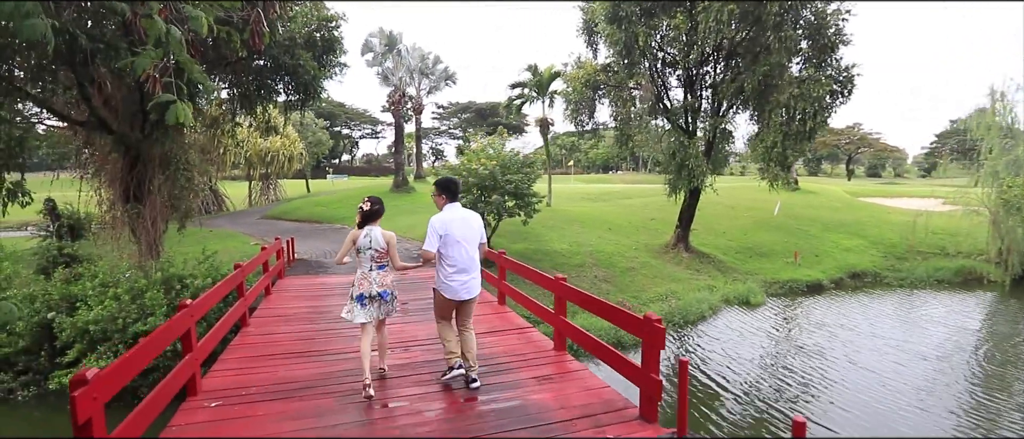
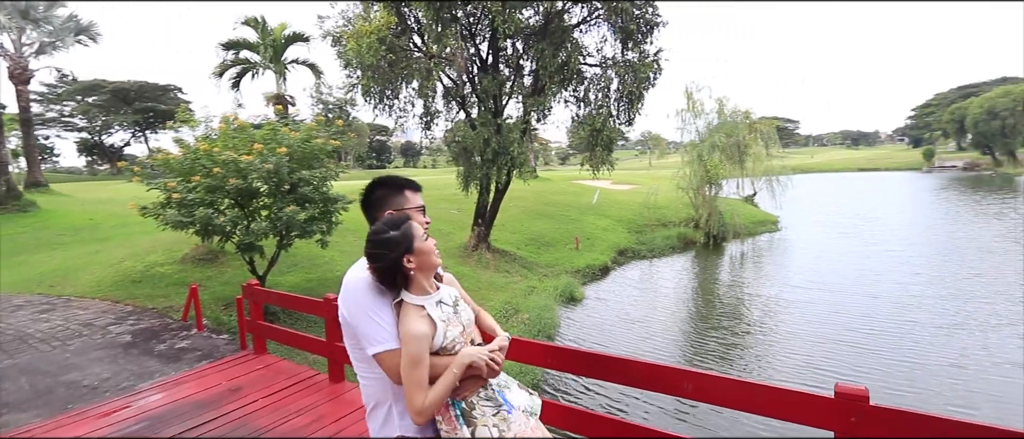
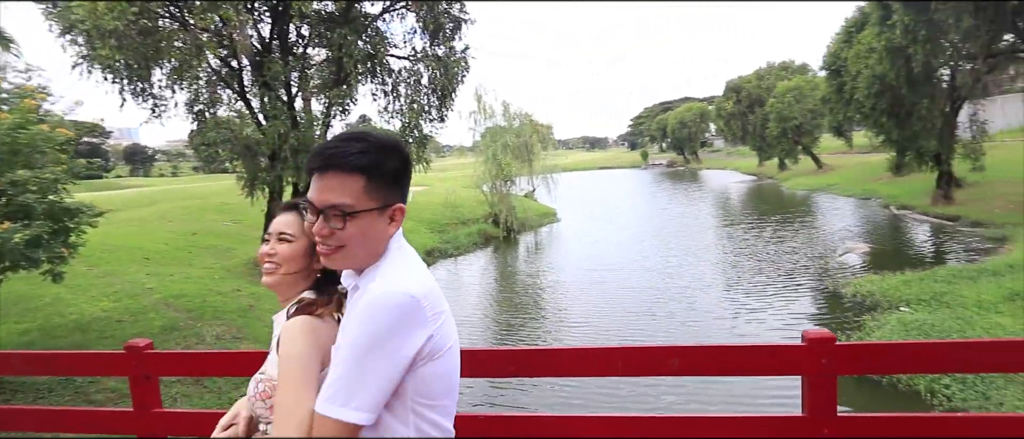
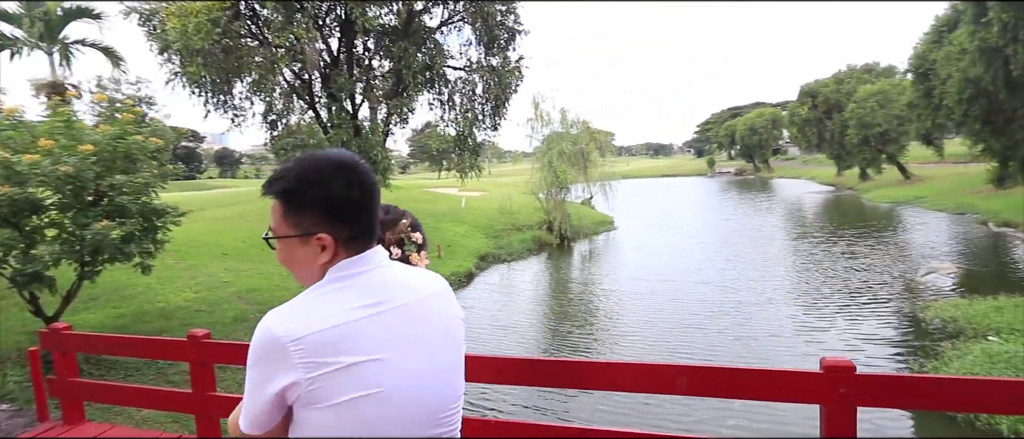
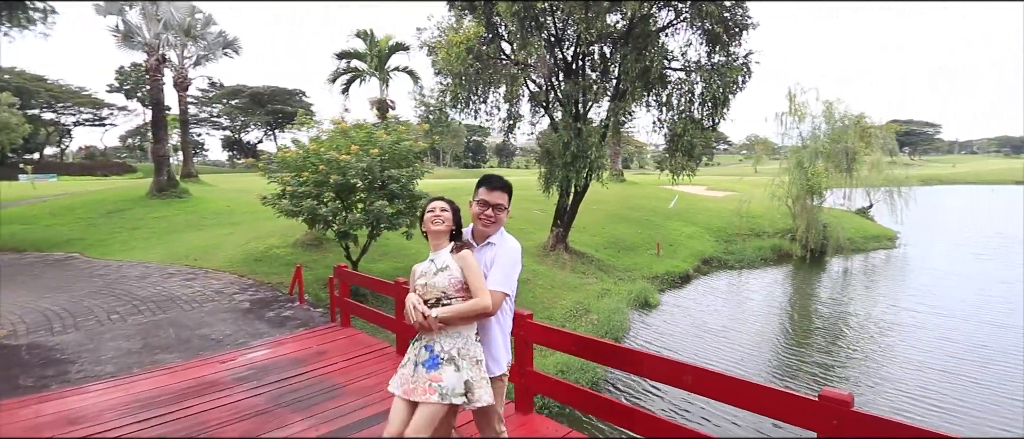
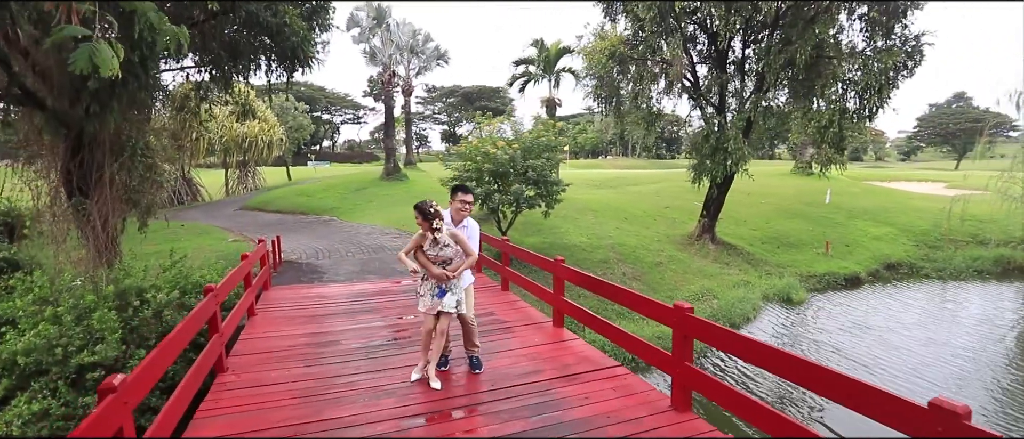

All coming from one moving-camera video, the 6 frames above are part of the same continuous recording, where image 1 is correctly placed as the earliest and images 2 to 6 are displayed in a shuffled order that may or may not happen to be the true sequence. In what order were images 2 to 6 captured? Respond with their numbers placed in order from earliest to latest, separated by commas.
6, 5, 2, 4, 3
